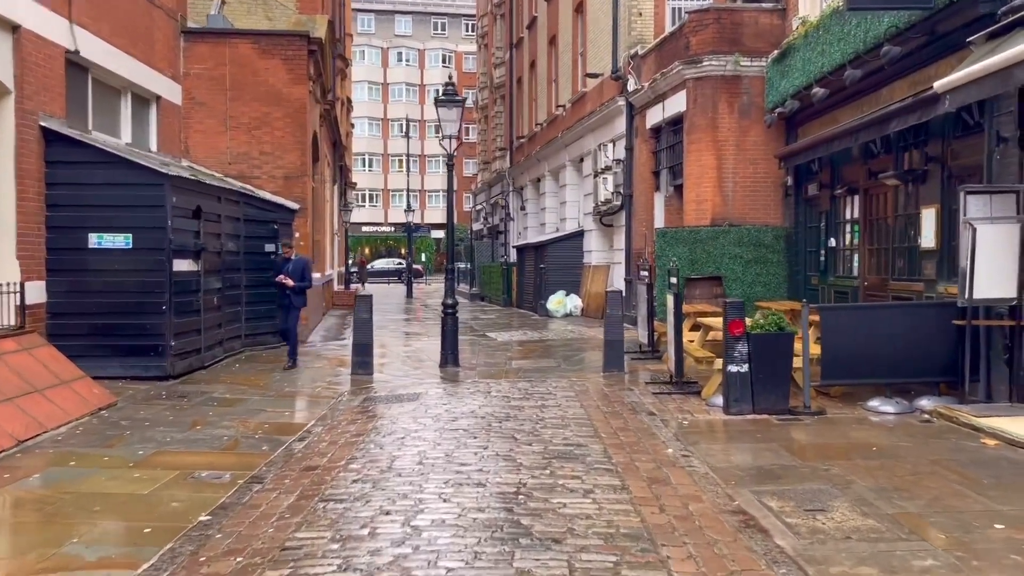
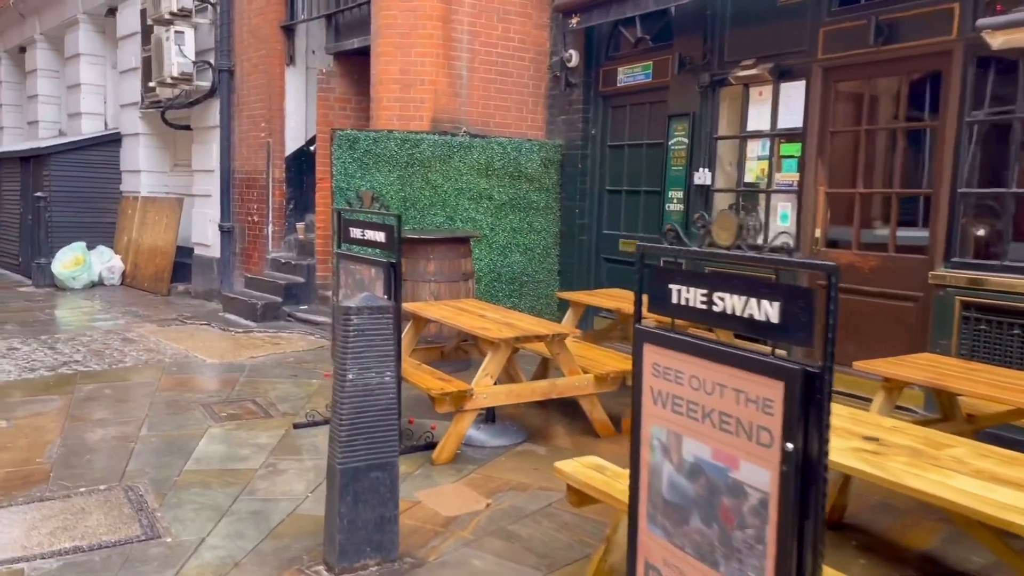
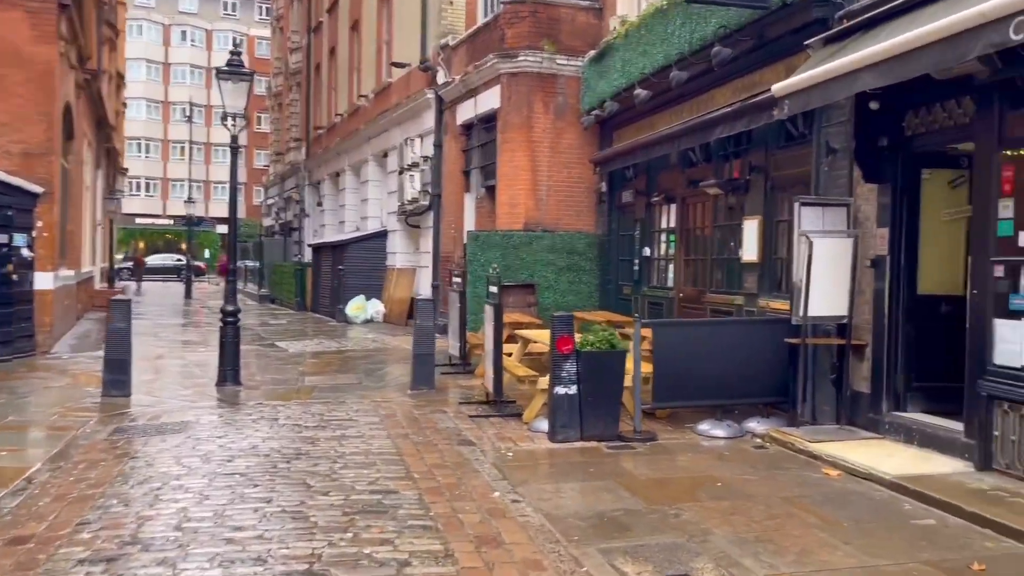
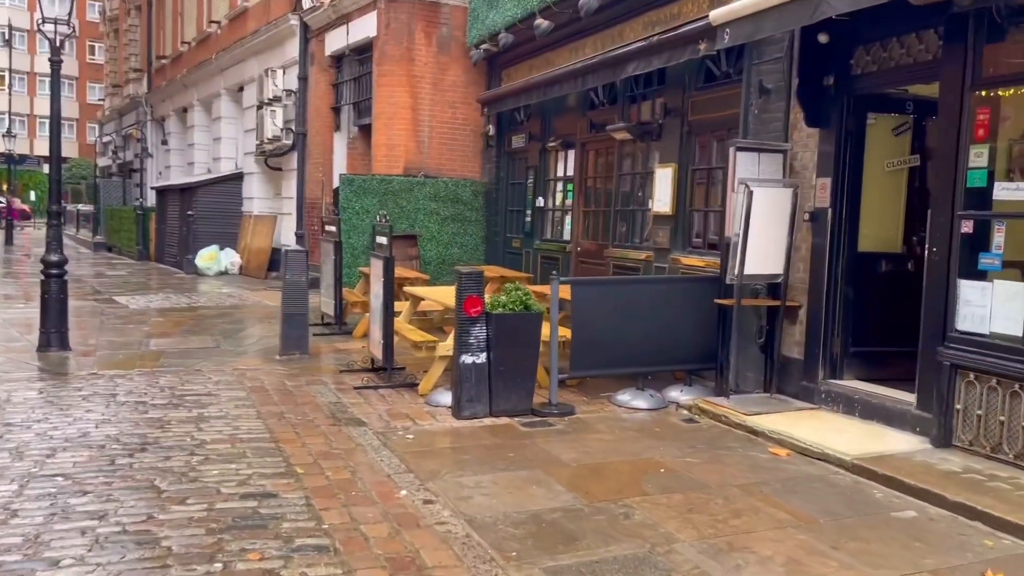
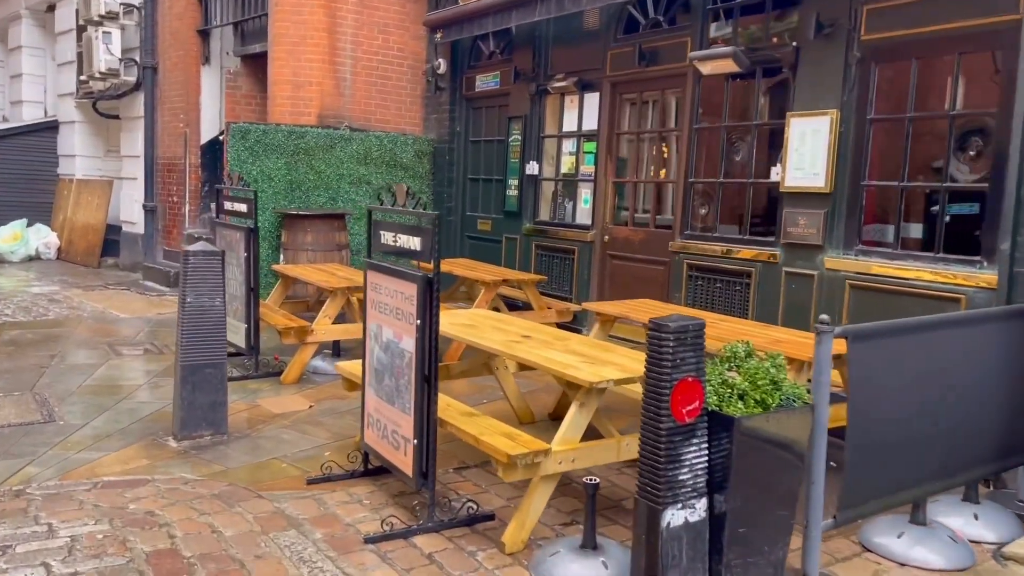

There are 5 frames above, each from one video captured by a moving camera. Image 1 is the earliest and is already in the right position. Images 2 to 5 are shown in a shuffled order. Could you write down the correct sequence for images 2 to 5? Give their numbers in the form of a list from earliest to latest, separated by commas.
3, 4, 5, 2
